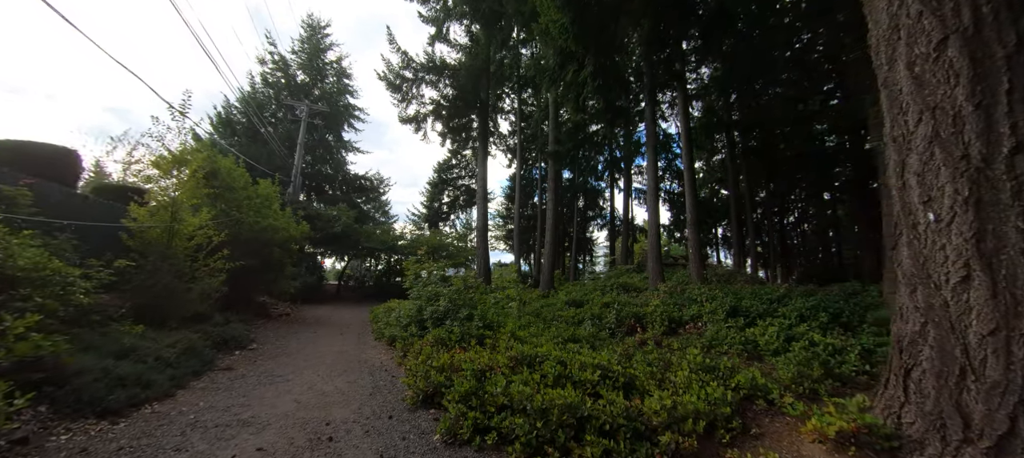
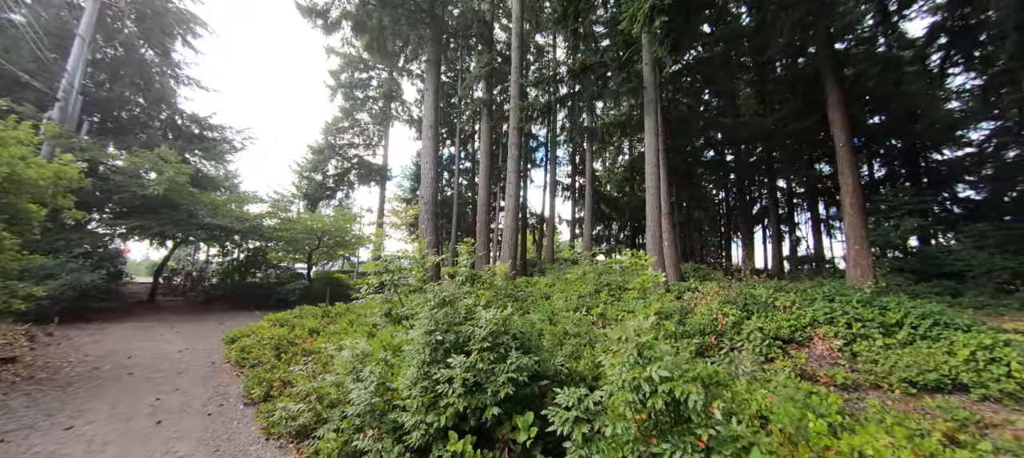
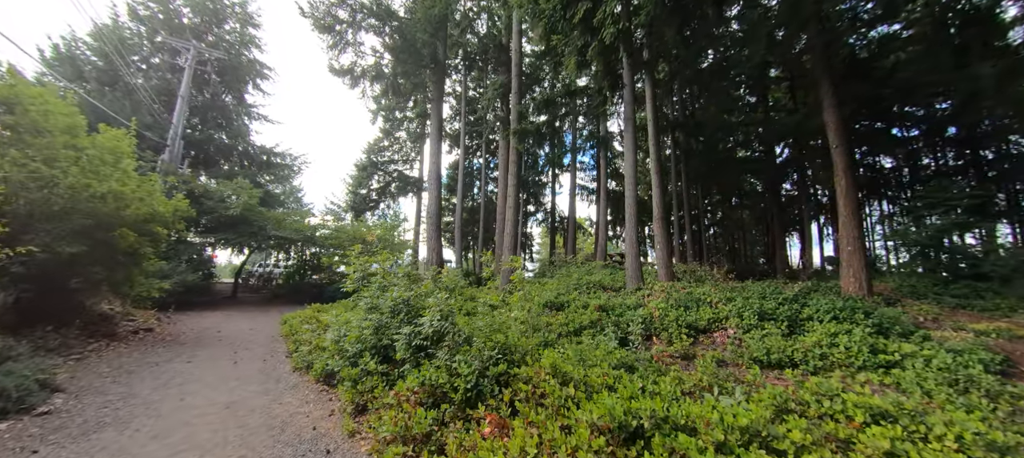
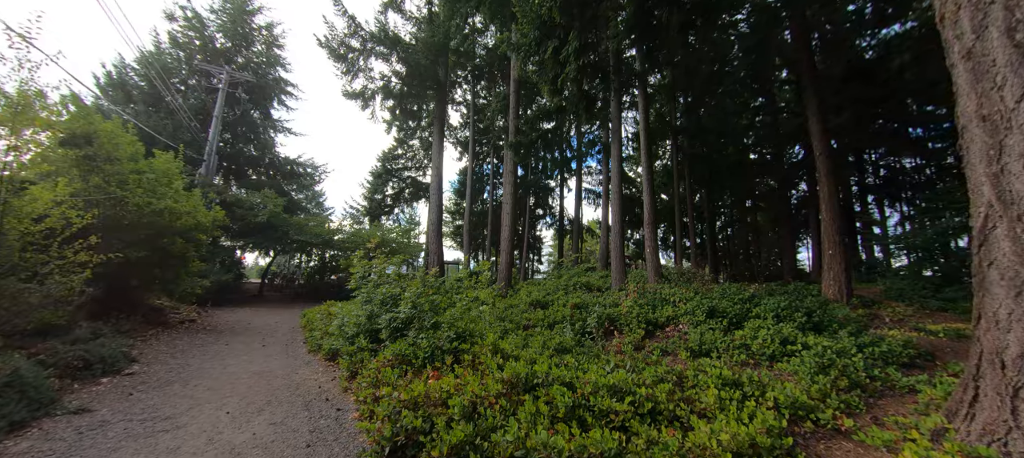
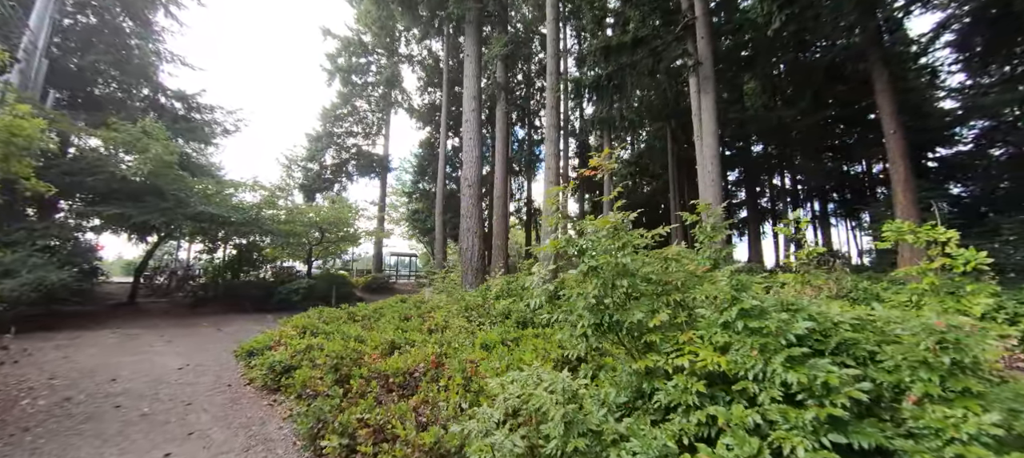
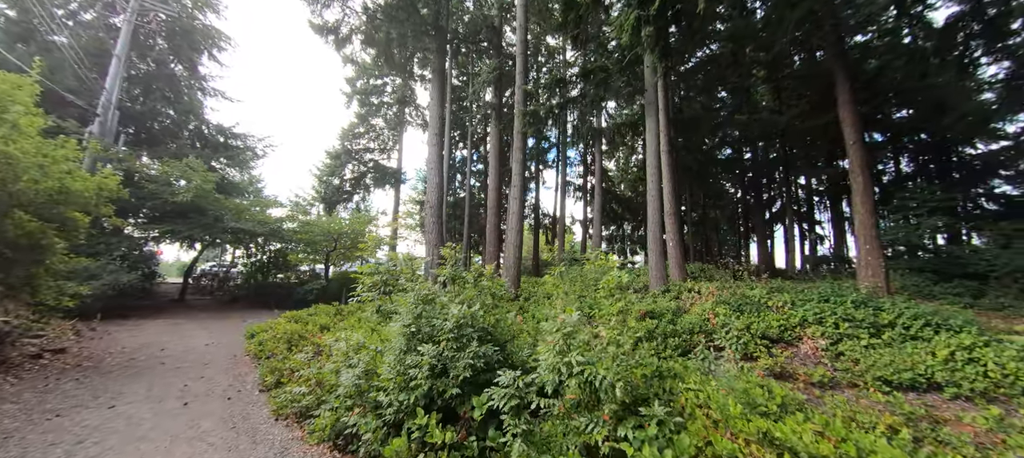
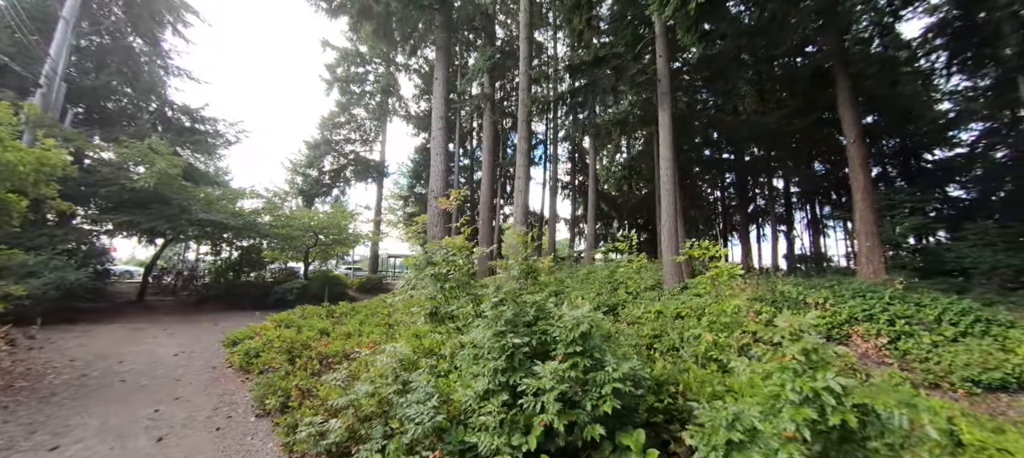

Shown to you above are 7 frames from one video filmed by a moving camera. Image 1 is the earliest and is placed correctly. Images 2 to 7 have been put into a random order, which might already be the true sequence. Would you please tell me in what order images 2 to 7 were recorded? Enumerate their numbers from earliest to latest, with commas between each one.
4, 3, 6, 2, 7, 5
